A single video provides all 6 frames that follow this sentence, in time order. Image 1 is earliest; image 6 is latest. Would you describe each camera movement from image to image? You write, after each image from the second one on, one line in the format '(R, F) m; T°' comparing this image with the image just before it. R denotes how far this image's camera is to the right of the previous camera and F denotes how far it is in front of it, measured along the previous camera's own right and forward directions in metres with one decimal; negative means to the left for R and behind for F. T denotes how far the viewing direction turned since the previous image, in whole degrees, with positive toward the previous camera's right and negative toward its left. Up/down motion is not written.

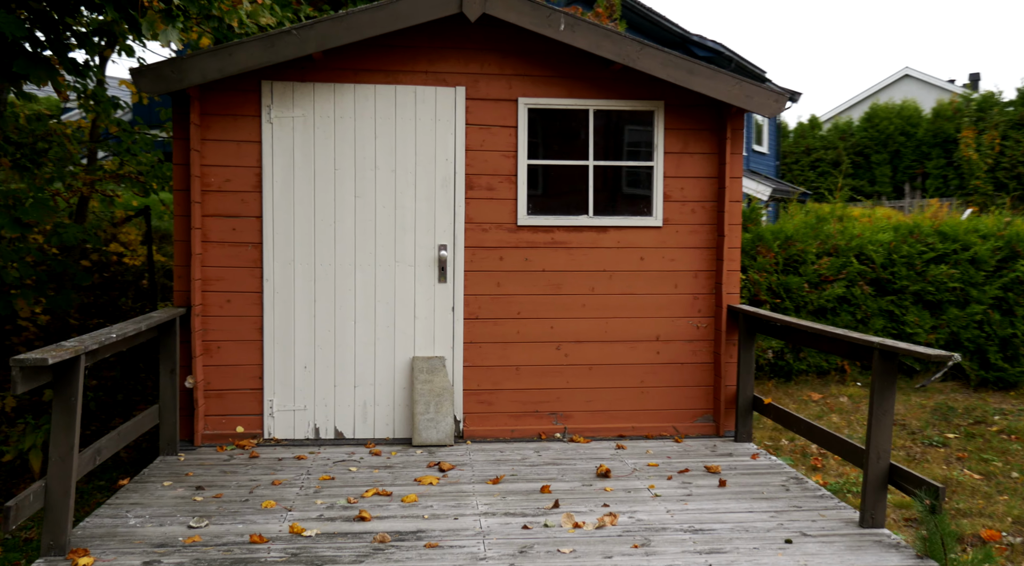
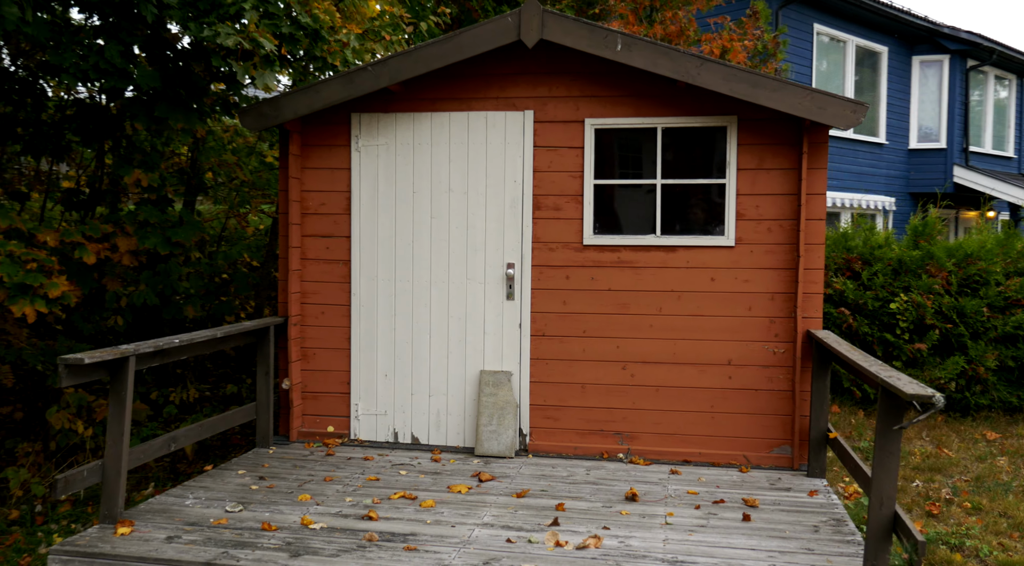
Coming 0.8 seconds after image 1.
(+1.5, +0.1) m; -18°
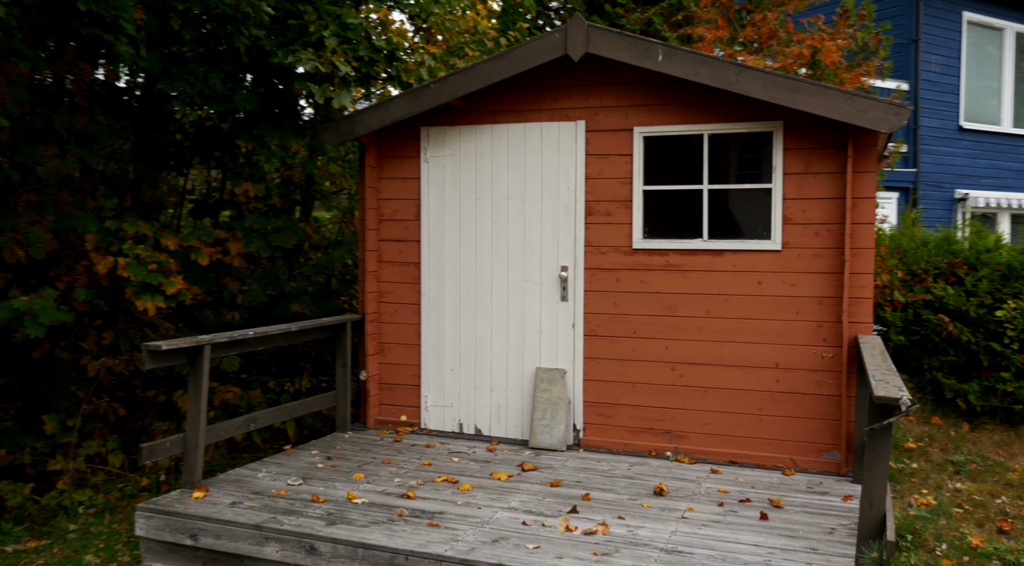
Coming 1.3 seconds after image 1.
(+0.8, -0.3) m; -11°
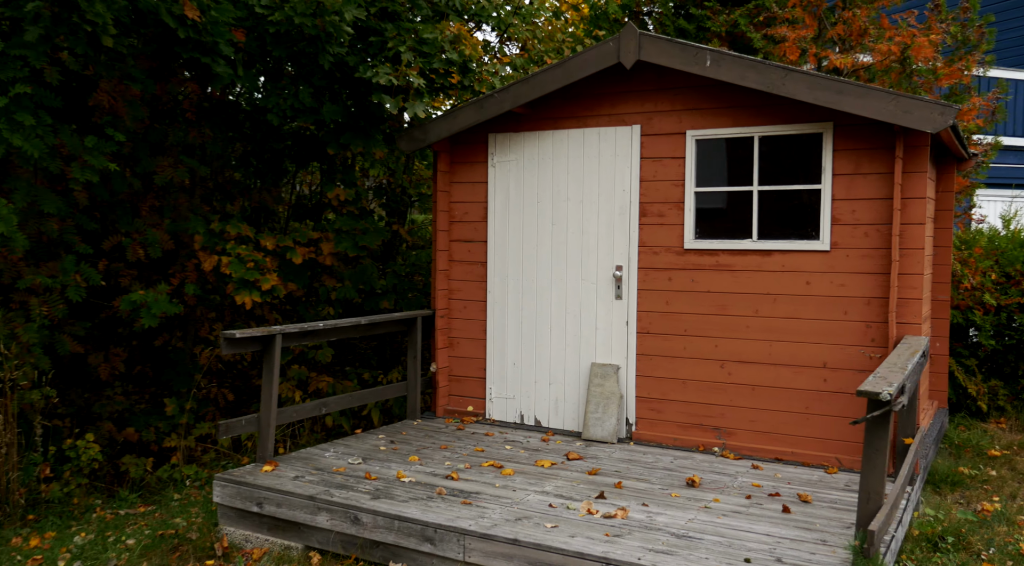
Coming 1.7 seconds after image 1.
(+0.7, -0.3) m; -9°
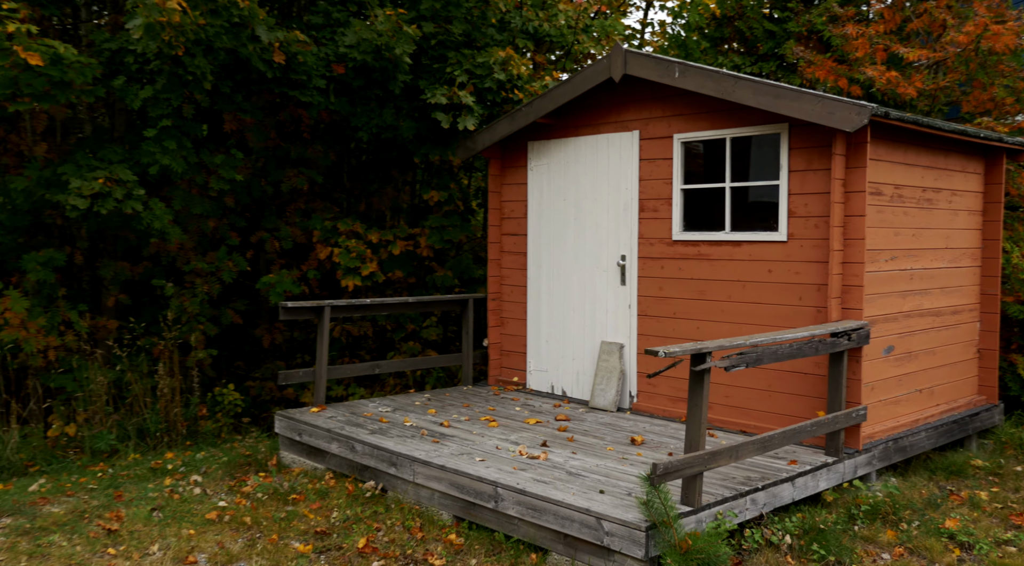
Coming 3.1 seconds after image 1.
(+2.3, -0.9) m; -18°
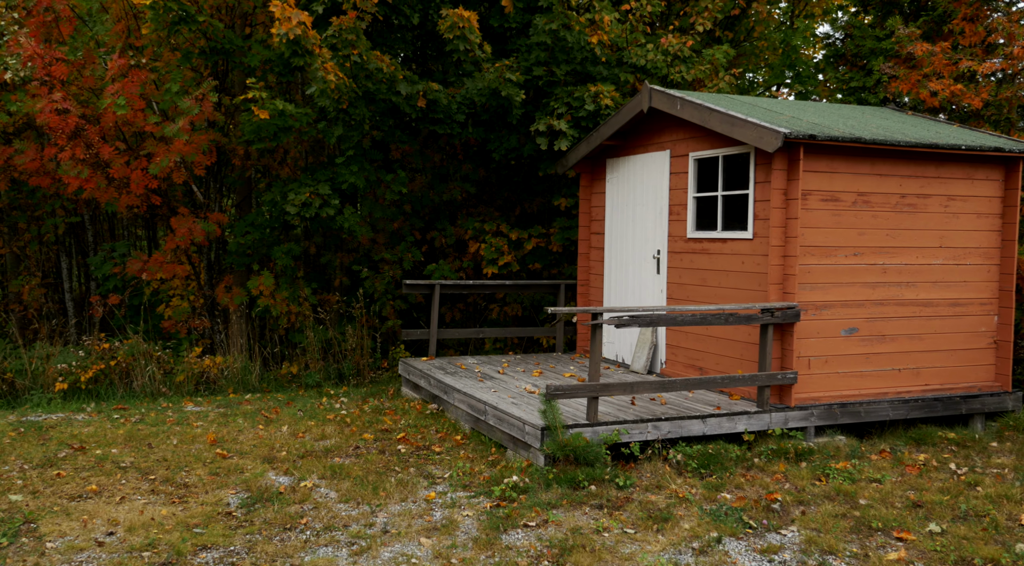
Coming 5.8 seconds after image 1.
(+3.0, -1.9) m; -20°
